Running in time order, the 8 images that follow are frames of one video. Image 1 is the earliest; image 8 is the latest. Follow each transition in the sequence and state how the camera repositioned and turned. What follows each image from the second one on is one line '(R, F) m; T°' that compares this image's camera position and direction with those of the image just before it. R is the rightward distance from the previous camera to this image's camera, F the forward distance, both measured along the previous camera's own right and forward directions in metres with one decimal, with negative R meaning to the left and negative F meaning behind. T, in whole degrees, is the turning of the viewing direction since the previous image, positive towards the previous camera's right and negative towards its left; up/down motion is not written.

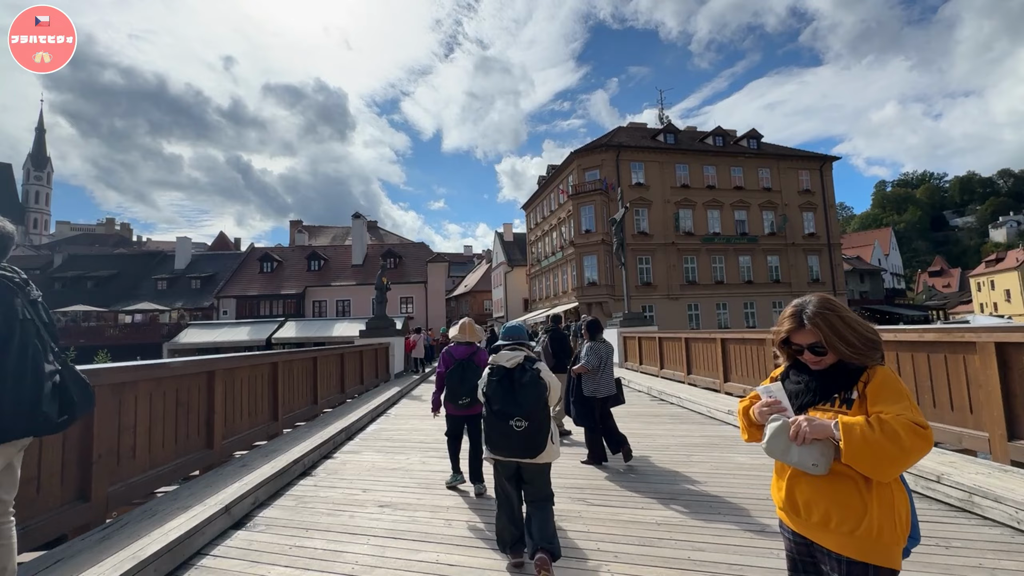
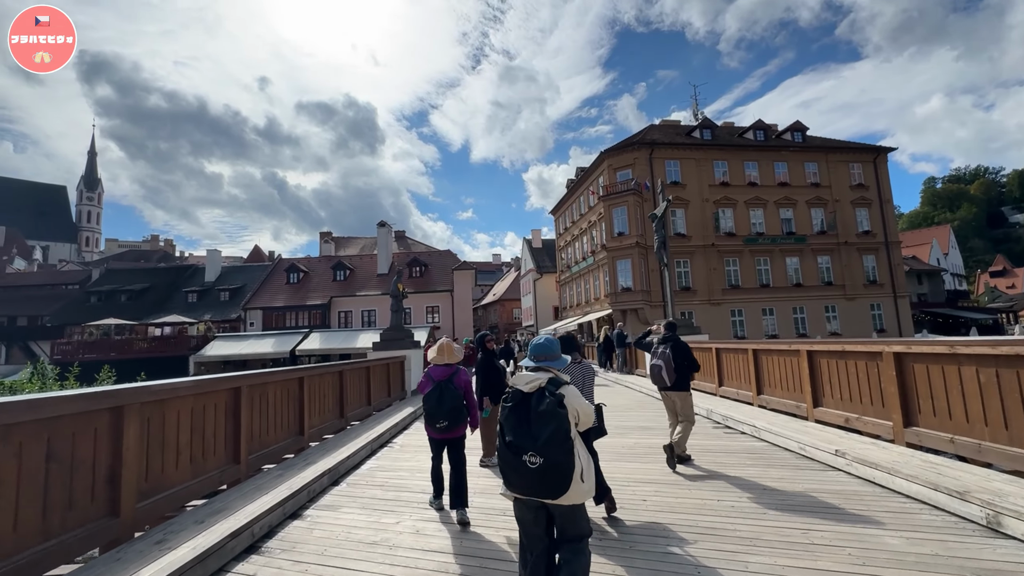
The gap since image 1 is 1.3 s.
(0.0, +1.6) m; -4°
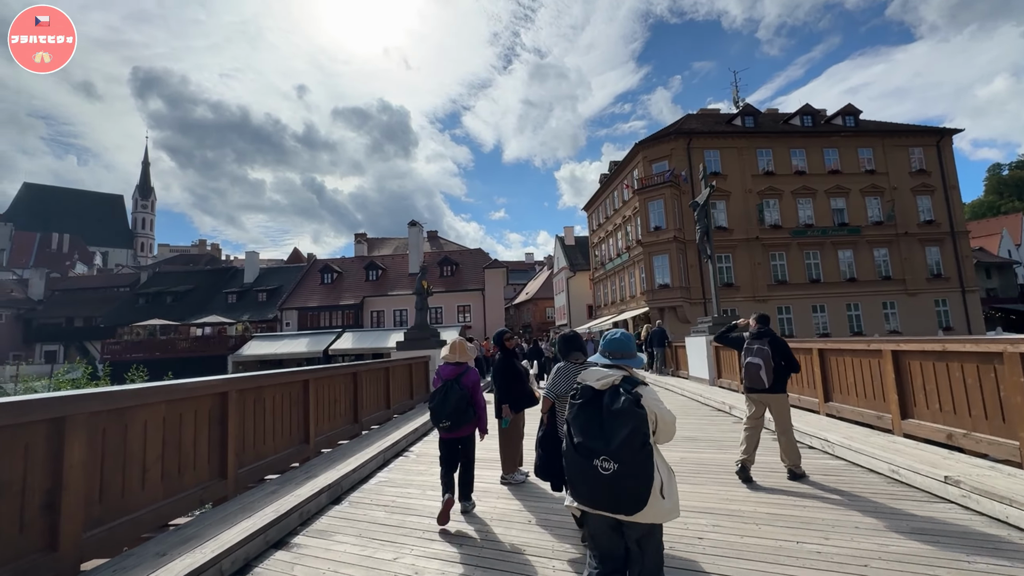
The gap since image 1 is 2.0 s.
(+0.1, +0.8) m; -4°
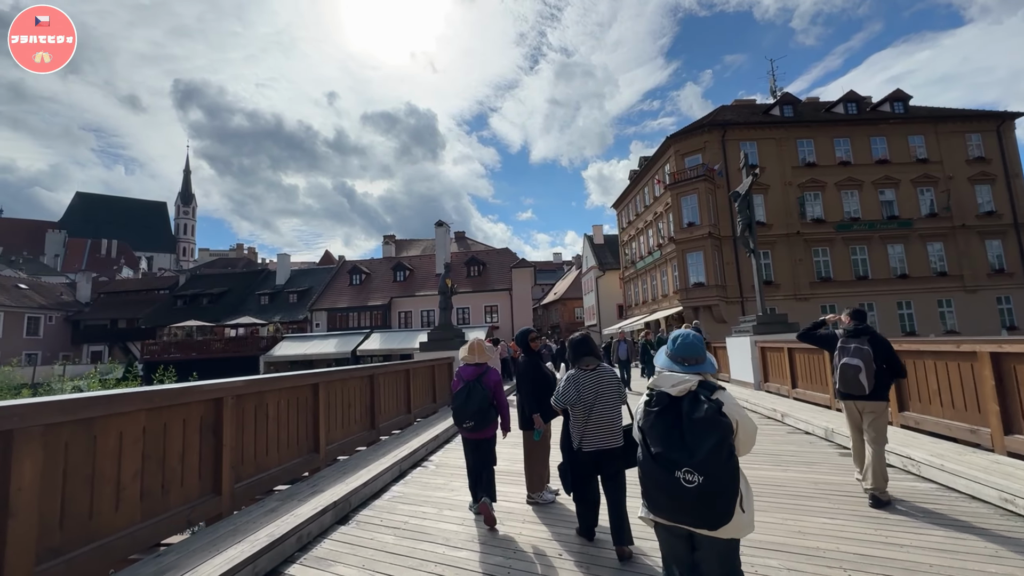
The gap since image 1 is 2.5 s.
(0.0, +0.6) m; -3°
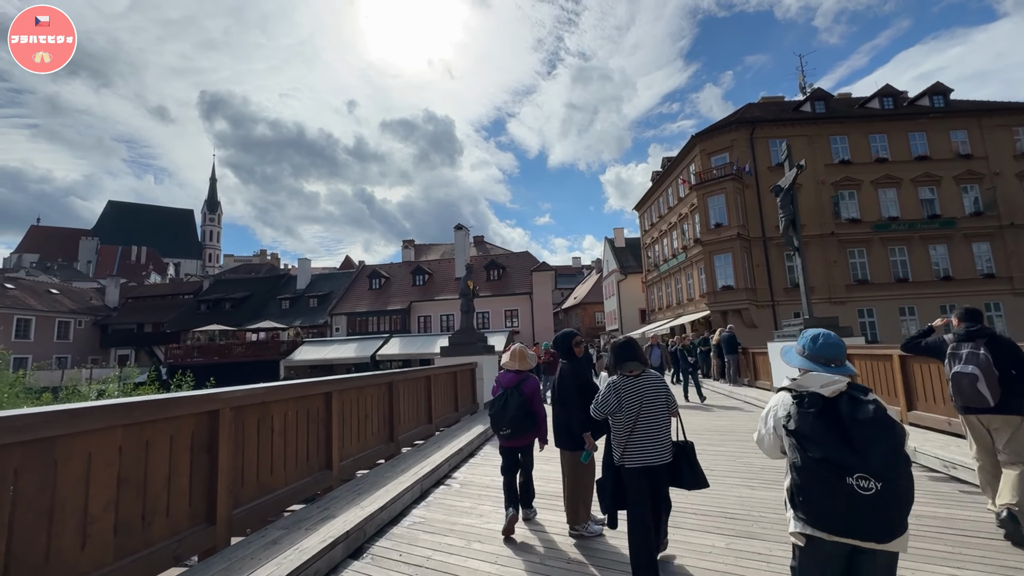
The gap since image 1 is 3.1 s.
(-0.2, +0.6) m; -2°
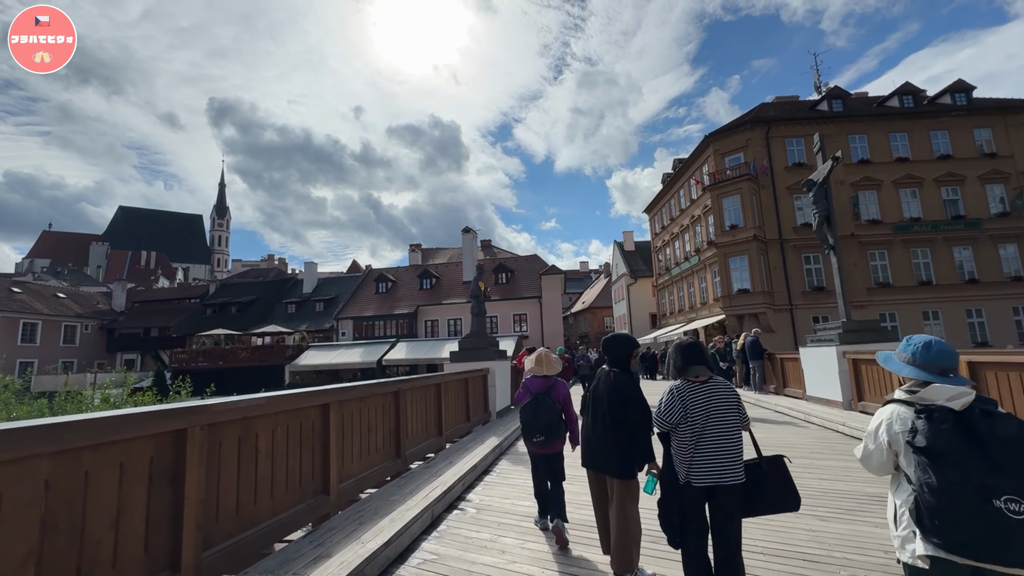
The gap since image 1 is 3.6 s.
(-0.2, +0.7) m; -1°
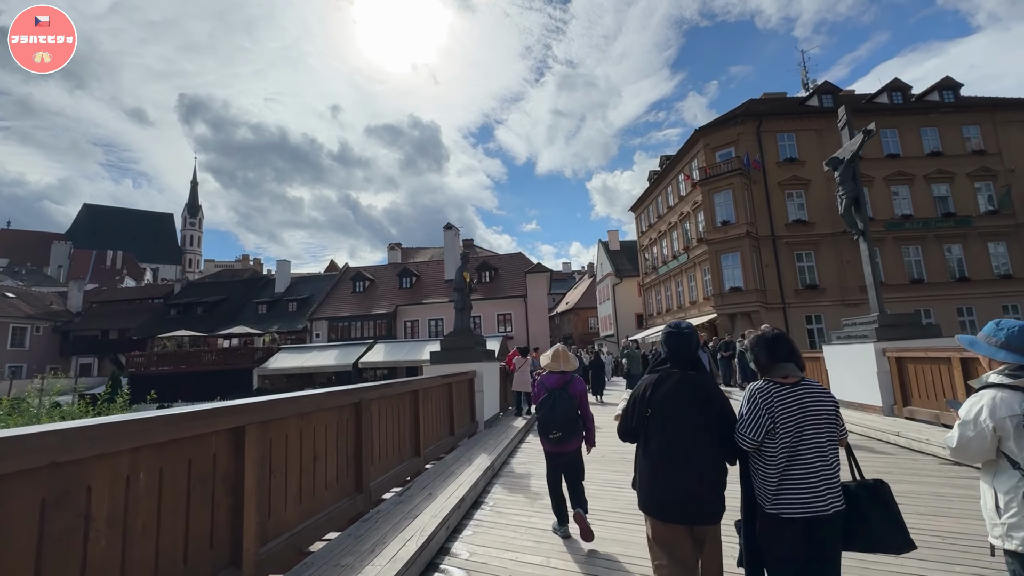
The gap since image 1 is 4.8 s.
(-0.2, +1.4) m; +2°
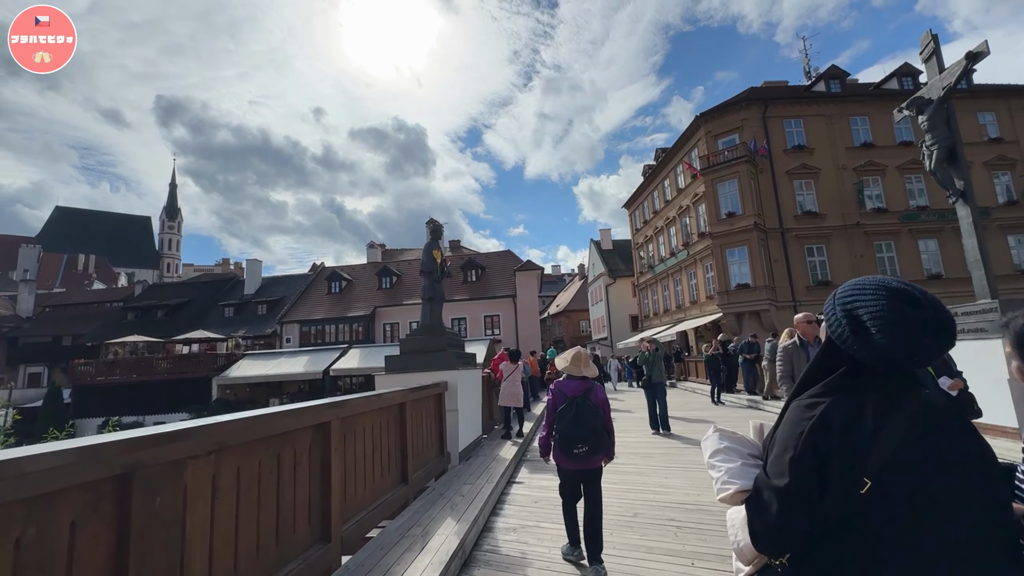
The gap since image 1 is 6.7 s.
(0.0, +2.5) m; +1°
